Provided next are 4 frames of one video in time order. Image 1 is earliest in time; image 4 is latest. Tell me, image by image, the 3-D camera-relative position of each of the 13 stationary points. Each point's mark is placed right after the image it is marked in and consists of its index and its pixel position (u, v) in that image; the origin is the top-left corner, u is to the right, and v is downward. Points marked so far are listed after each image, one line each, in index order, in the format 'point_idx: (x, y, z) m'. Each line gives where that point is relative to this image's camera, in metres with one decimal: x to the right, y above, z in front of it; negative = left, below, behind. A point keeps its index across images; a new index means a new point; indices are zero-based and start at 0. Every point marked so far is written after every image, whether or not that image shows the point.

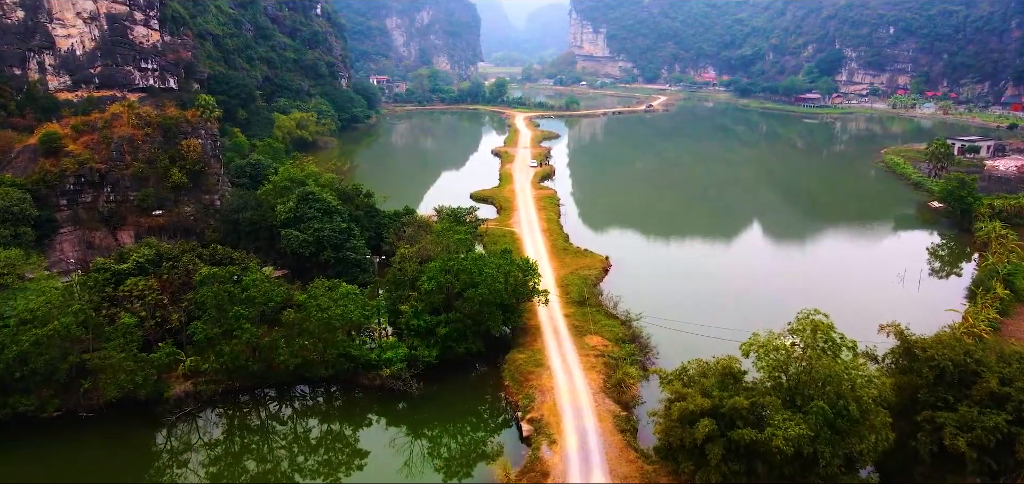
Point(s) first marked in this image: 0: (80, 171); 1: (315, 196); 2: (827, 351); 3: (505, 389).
0: (-10.3, +1.7, +17.3) m
1: (-5.1, +1.2, +18.8) m
2: (+4.4, -1.5, +10.0) m
3: (-0.1, -2.8, +13.6) m
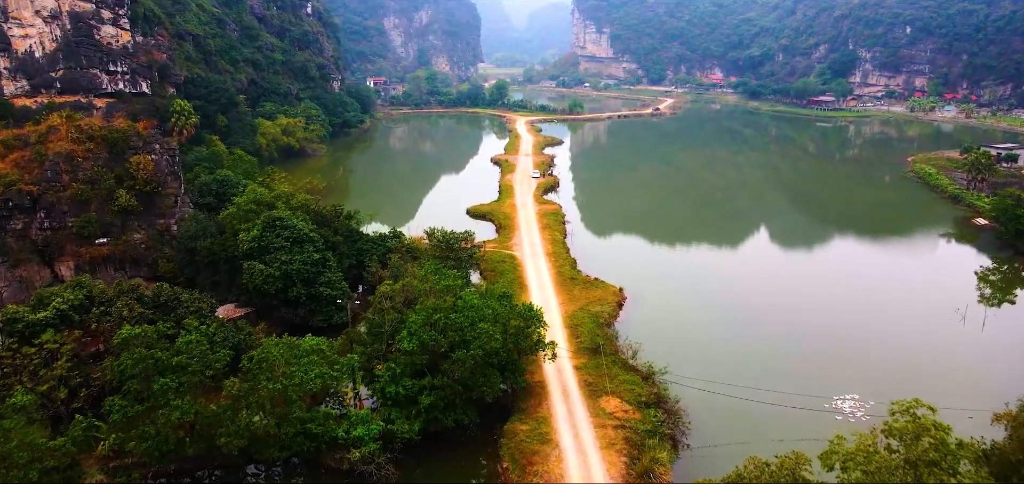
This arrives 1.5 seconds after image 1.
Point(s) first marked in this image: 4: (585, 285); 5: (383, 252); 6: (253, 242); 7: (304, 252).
0: (-10.3, +1.0, +14.8) m
1: (-5.1, +0.5, +16.2) m
2: (+4.4, -2.3, +7.4) m
3: (-0.1, -3.5, +11.0) m
4: (+1.9, -1.1, +18.5) m
5: (-3.3, -0.2, +18.5) m
6: (-5.6, 0.0, +15.7) m
7: (-4.5, -0.2, +15.8) m
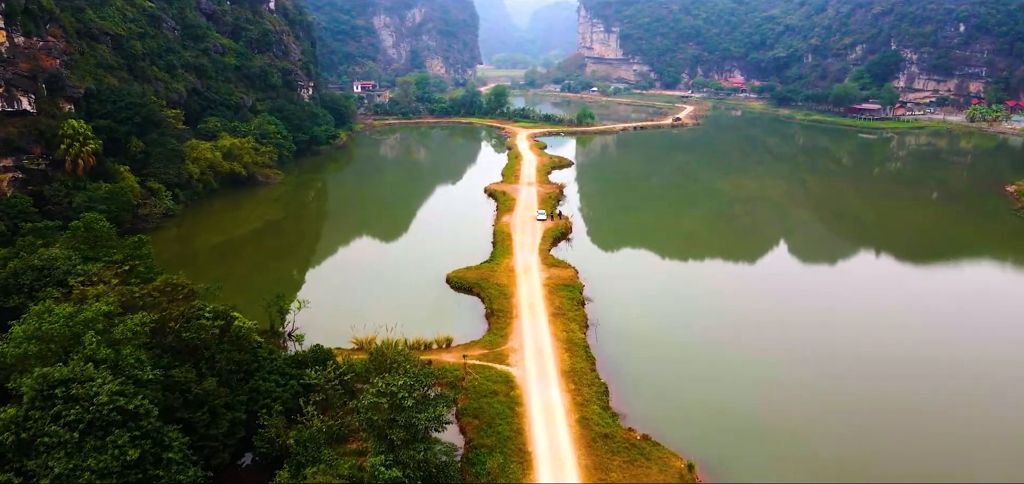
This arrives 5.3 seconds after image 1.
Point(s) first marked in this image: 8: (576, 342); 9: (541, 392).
0: (-10.4, -1.2, +7.3) m
1: (-5.2, -1.6, +8.8) m
2: (+4.3, -4.4, -0.1) m
3: (-0.2, -5.6, +3.5) m
4: (+1.8, -3.2, +11.0) m
5: (-3.4, -2.4, +11.0) m
6: (-5.7, -2.1, +8.3) m
7: (-4.6, -2.3, +8.3) m
8: (+1.3, -2.1, +15.0) m
9: (+0.5, -2.7, +13.0) m
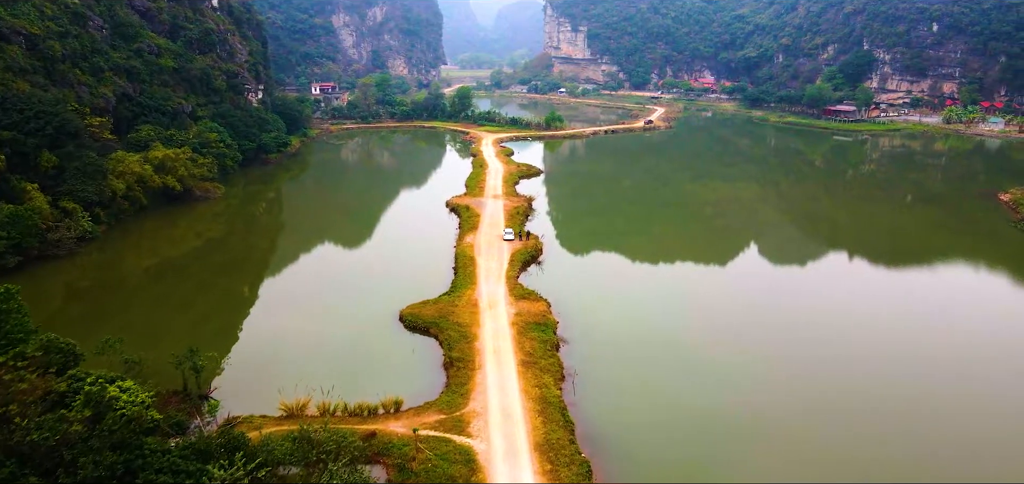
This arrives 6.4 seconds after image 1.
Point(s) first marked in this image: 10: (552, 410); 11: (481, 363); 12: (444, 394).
0: (-10.7, -2.0, +4.4) m
1: (-5.5, -2.4, +6.1) m
2: (+4.3, -5.0, -2.3) m
3: (-0.3, -6.3, +1.1) m
4: (+1.3, -3.9, +8.7) m
5: (-3.8, -3.1, +8.4) m
6: (-6.1, -2.9, +5.6) m
7: (-5.0, -3.1, +5.7) m
8: (+0.7, -2.8, +12.6) m
9: (-0.1, -3.4, +10.6) m
10: (+0.7, -2.9, +12.2) m
11: (-0.6, -2.3, +14.3) m
12: (-1.2, -2.7, +13.0) m
